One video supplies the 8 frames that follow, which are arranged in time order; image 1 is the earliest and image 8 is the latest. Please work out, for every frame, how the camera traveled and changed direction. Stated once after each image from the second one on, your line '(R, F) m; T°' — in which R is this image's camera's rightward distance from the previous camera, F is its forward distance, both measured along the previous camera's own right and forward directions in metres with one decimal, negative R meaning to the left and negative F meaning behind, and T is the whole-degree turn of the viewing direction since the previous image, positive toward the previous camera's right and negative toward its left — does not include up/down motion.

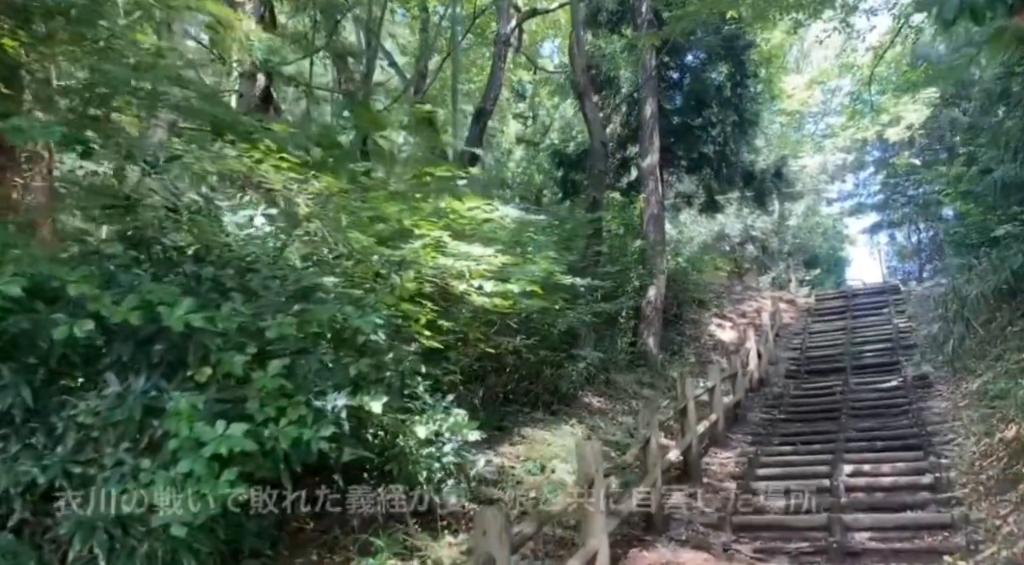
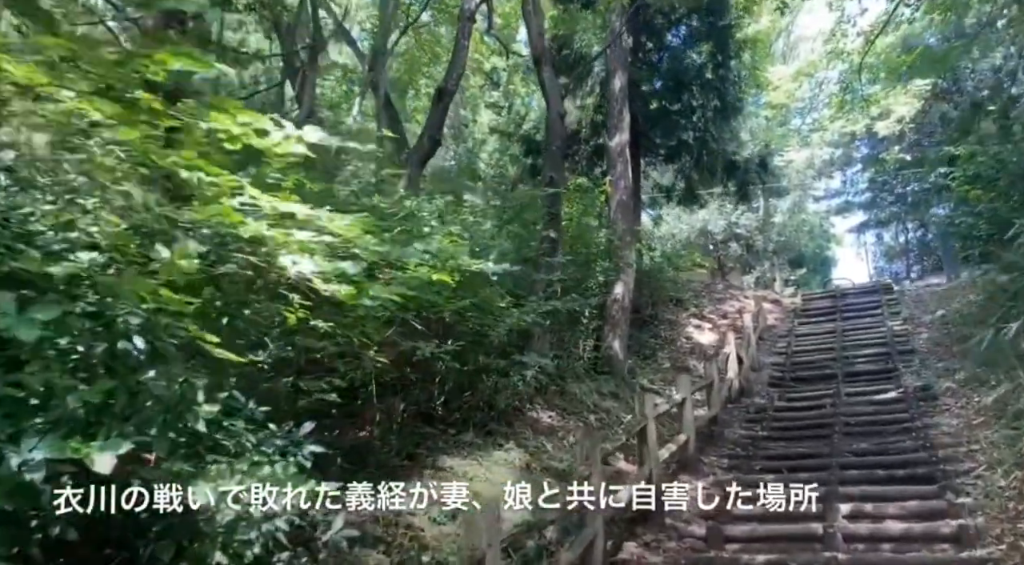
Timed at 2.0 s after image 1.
(+0.5, +1.1) m; +1°
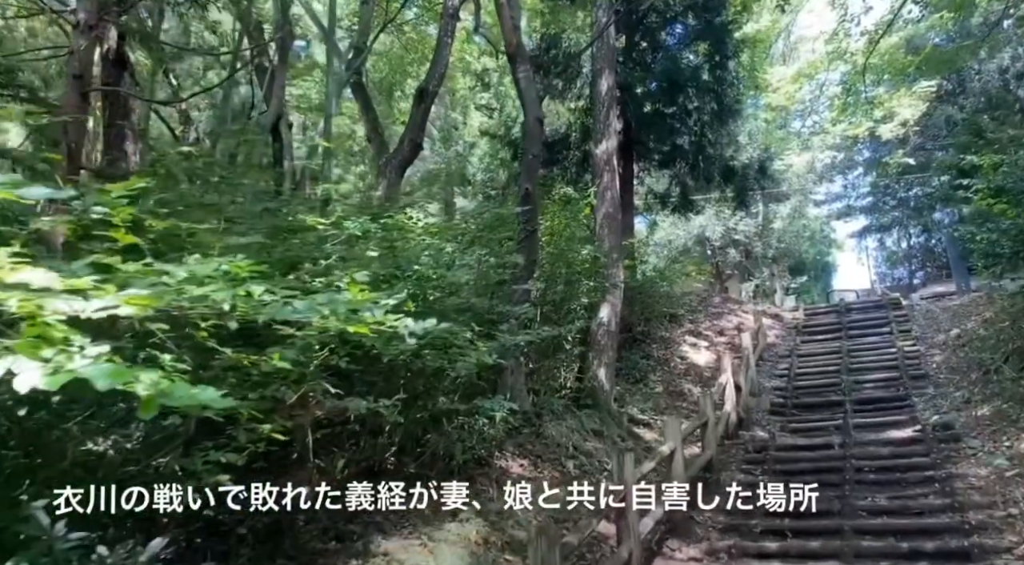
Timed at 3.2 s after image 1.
(+0.3, +0.8) m; 0°
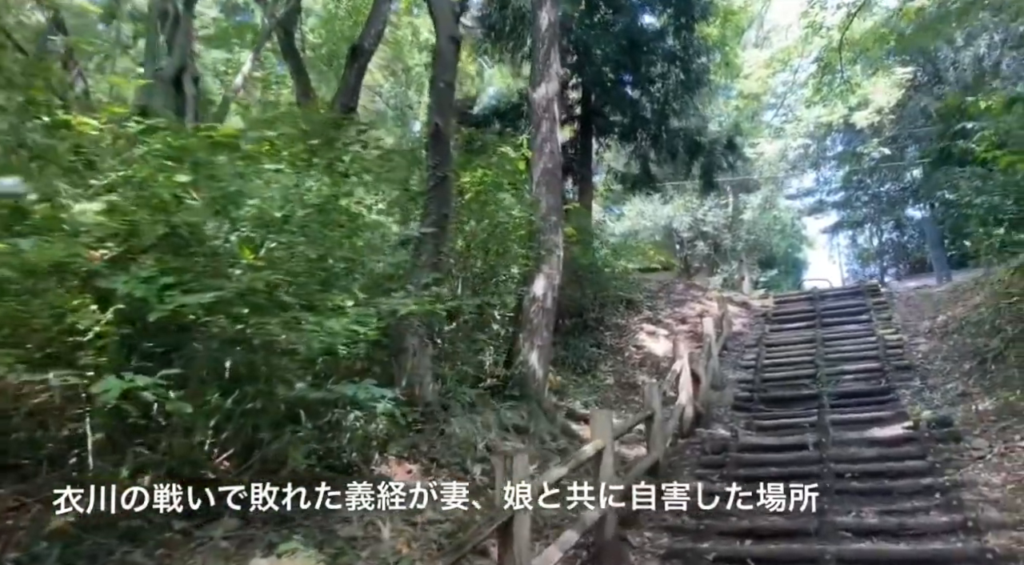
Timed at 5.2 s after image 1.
(+0.6, +1.2) m; +2°
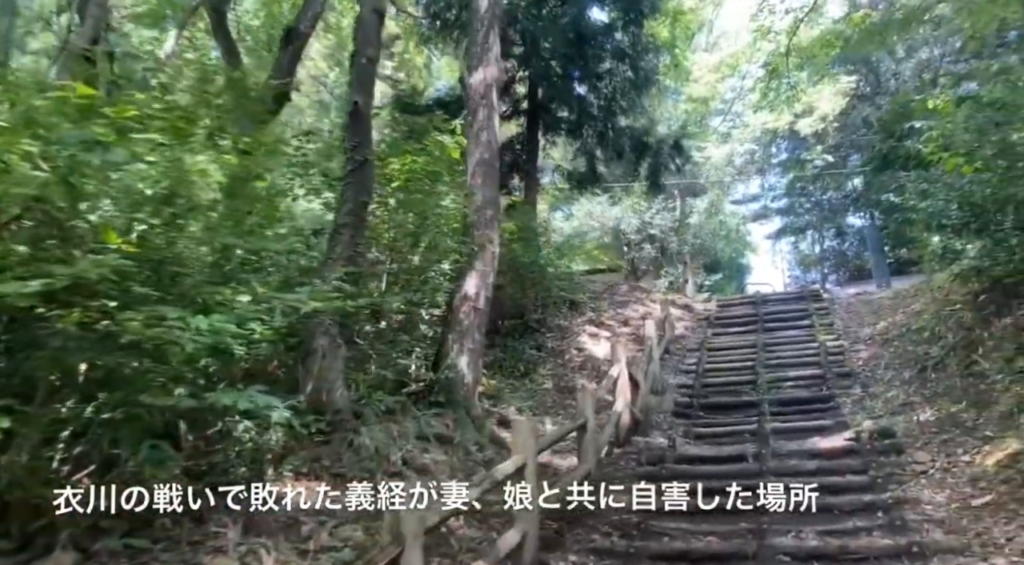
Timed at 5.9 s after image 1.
(+0.2, +0.4) m; +4°
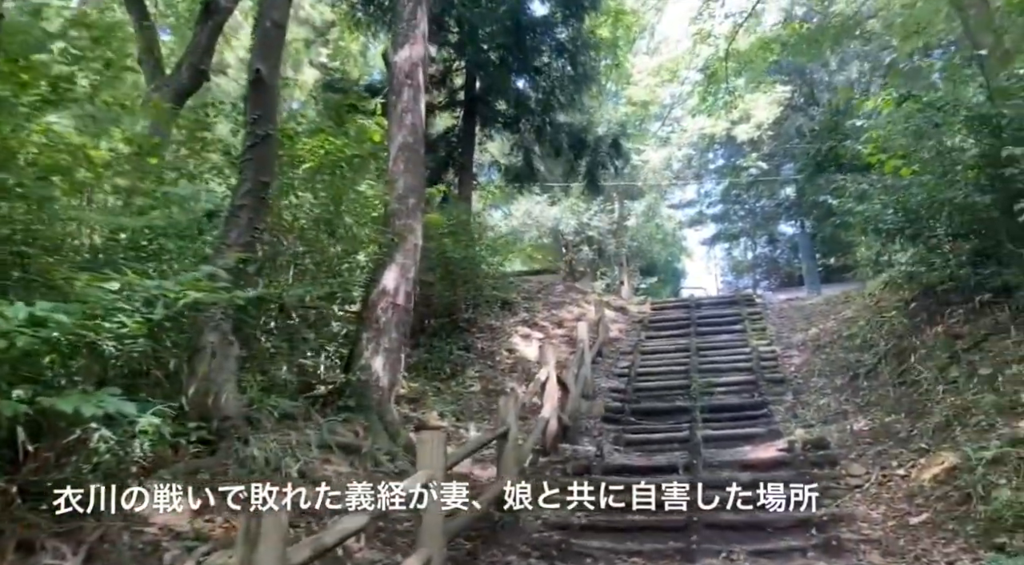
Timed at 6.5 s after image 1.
(+0.1, +0.4) m; +5°
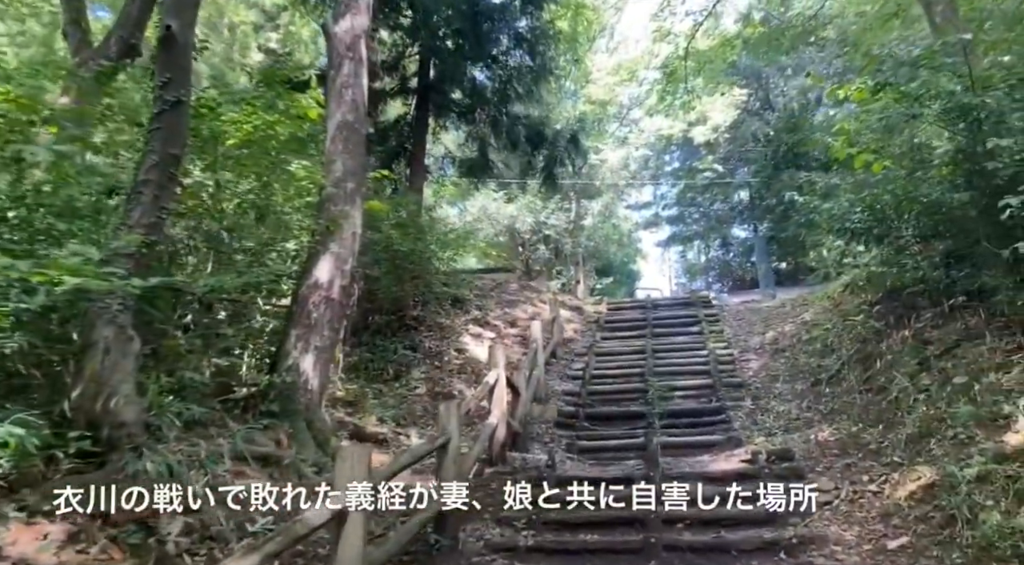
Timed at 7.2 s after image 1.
(+0.1, +0.4) m; +4°
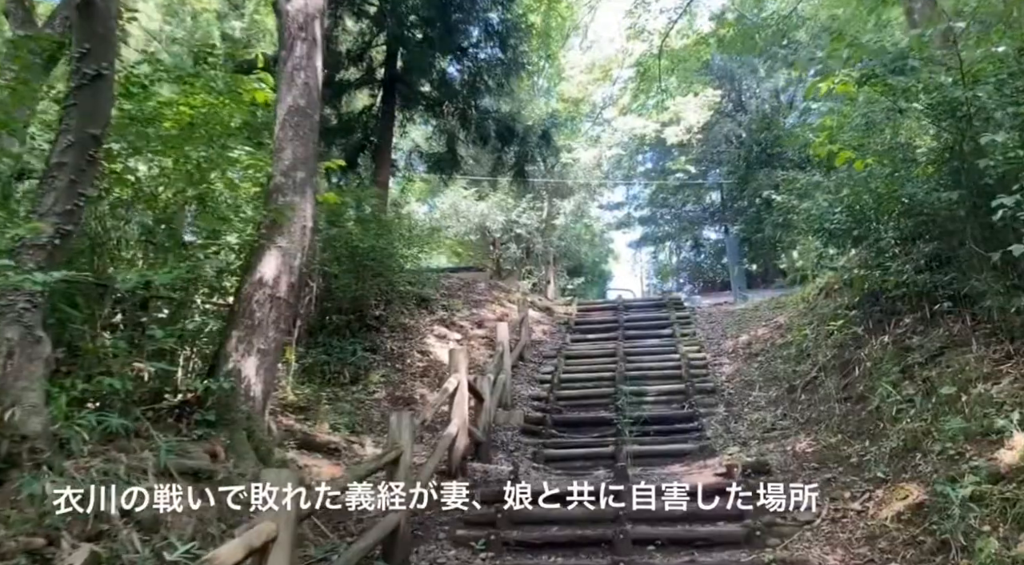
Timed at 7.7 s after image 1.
(+0.1, +0.3) m; +2°
